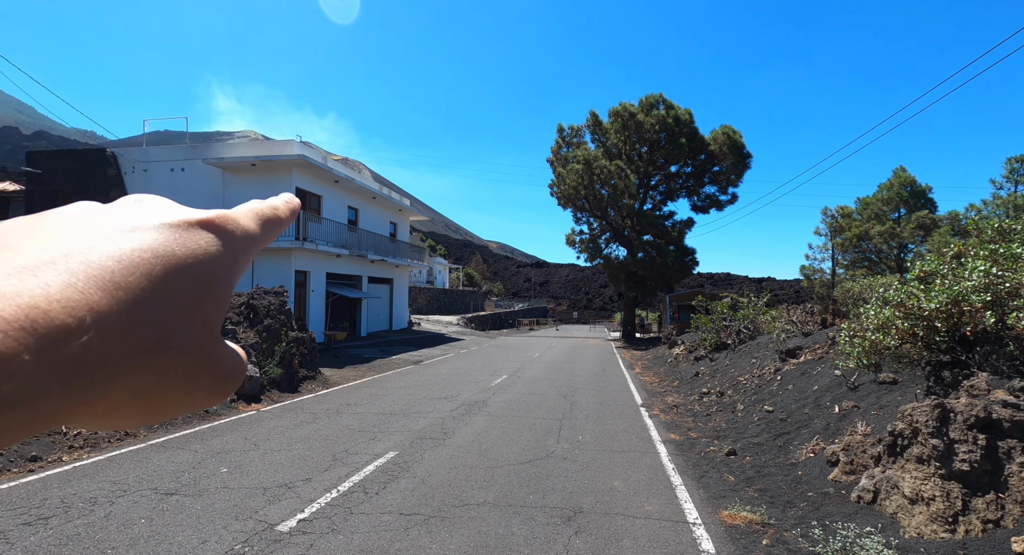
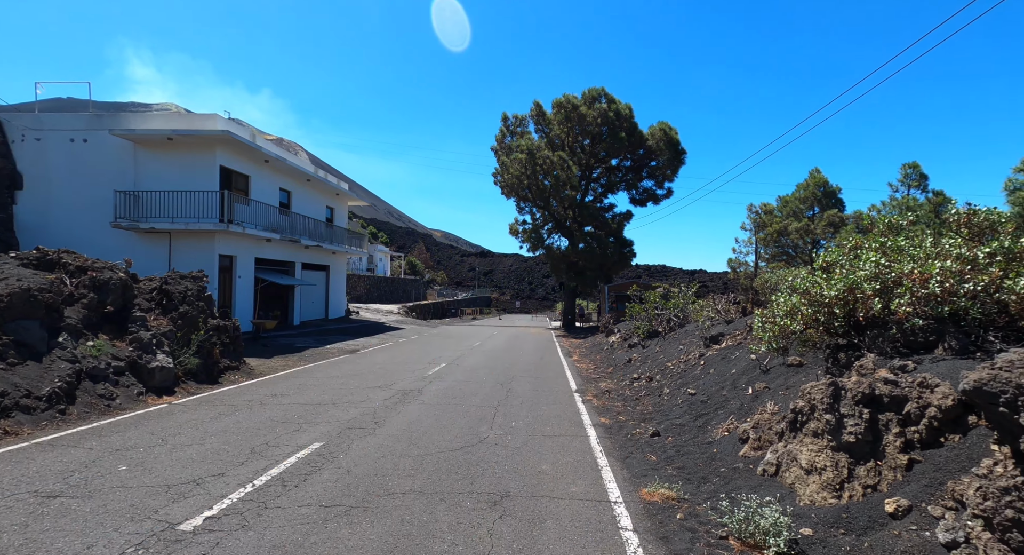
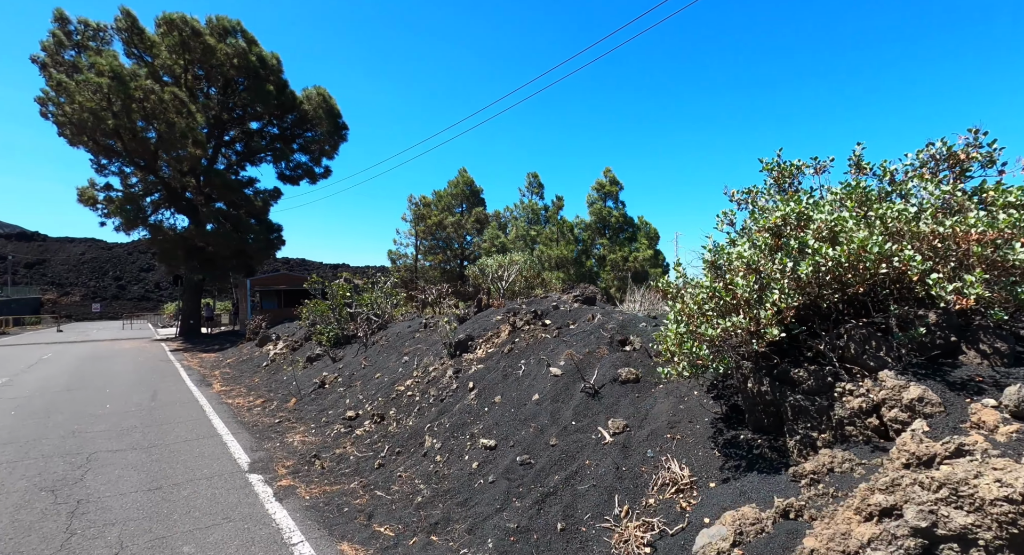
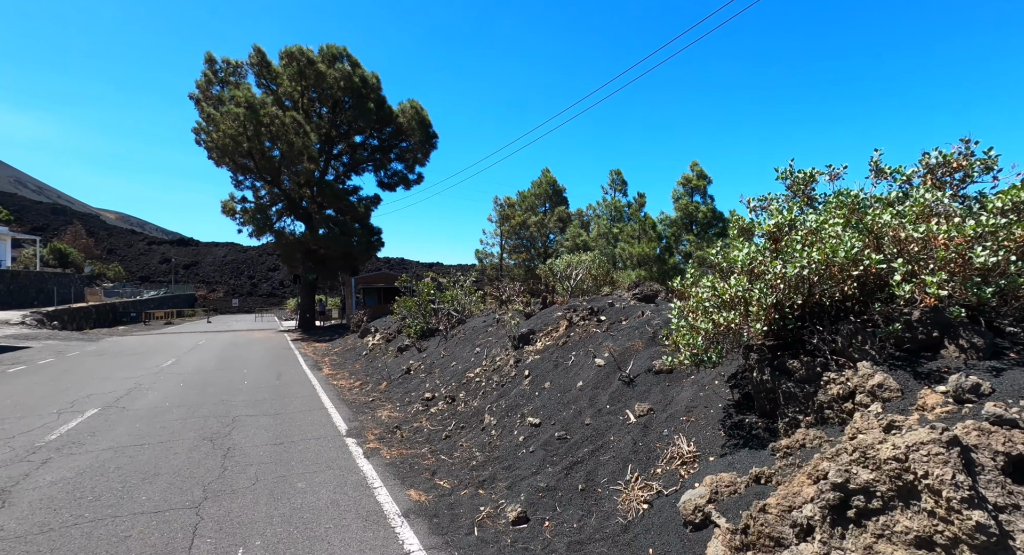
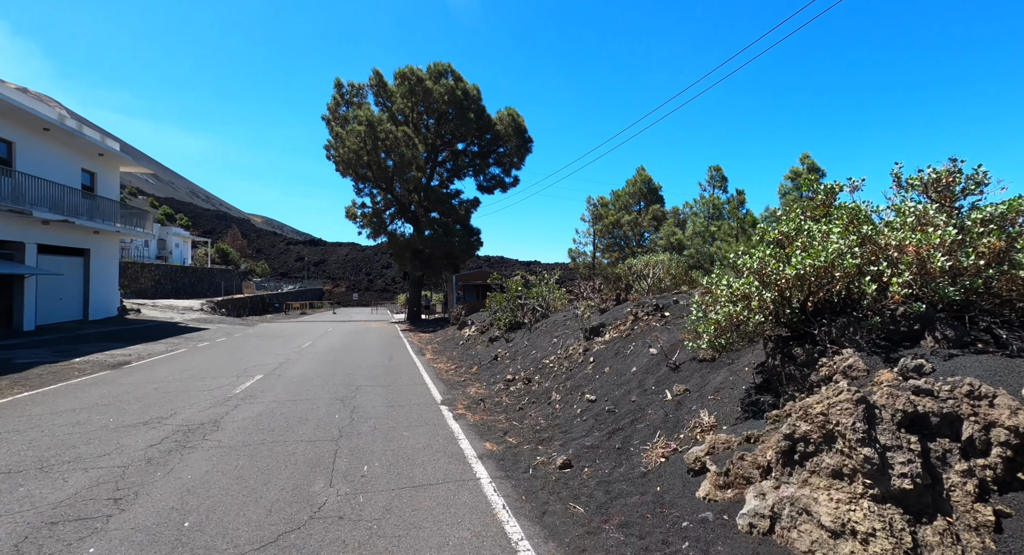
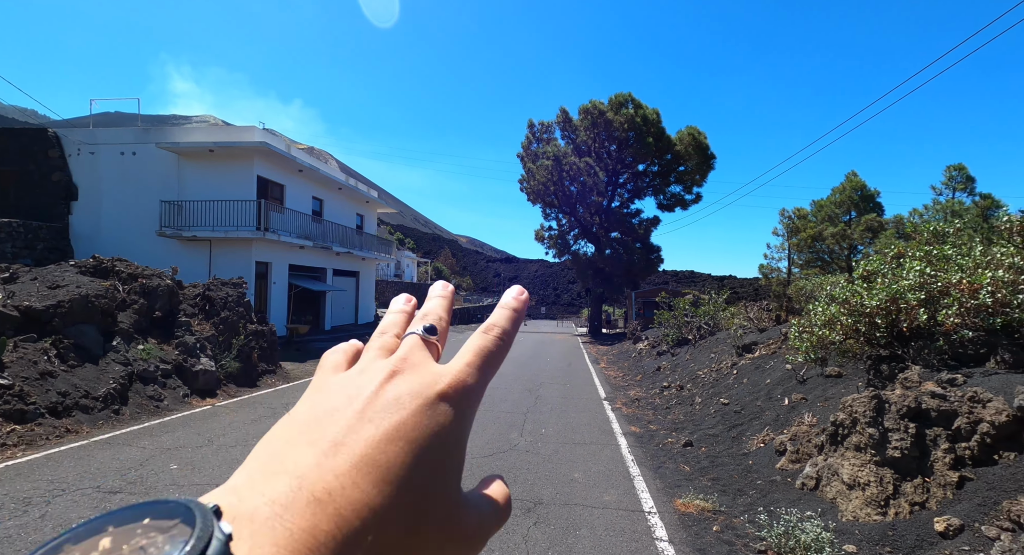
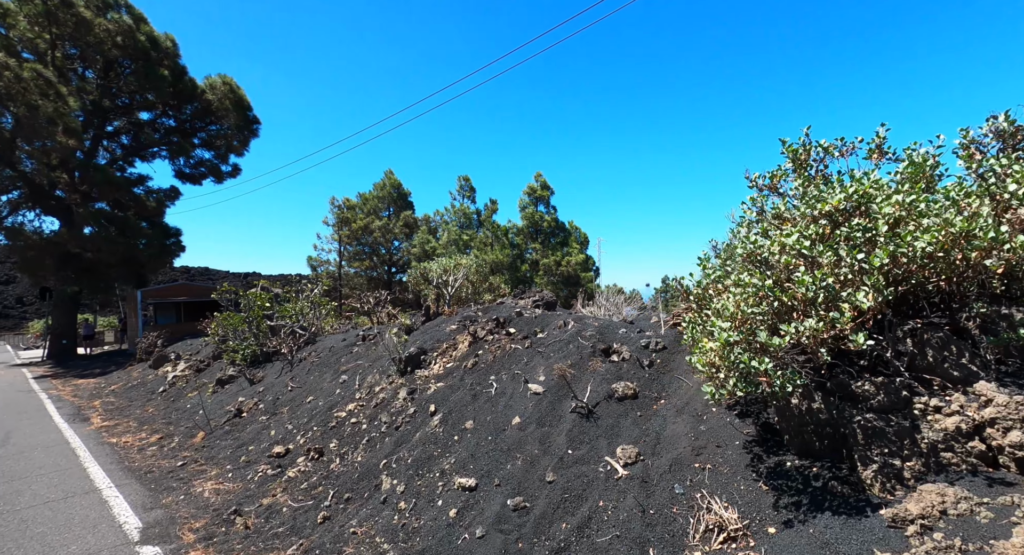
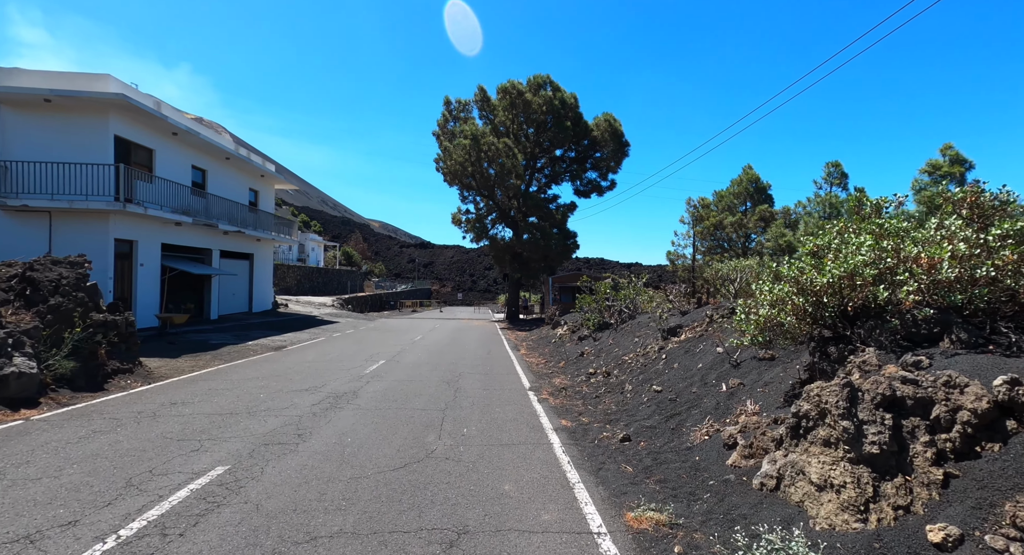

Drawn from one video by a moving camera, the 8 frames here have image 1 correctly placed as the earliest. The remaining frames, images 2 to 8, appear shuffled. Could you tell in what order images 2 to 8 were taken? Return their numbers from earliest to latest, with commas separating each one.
6, 2, 8, 5, 4, 3, 7
